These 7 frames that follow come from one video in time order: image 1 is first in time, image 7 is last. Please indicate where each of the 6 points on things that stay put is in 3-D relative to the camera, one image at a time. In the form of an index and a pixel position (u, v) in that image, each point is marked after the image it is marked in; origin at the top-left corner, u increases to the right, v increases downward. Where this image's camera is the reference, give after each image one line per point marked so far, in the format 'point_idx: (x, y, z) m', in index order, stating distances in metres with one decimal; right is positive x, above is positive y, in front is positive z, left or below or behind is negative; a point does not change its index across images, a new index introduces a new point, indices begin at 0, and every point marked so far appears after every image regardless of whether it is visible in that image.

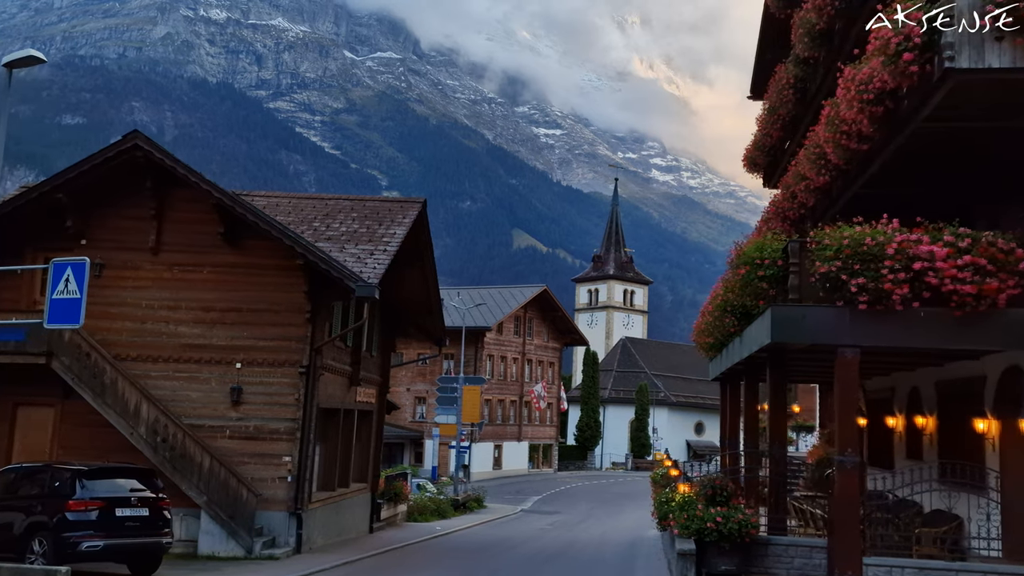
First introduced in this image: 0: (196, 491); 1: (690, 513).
0: (-5.1, -3.3, +15.7) m
1: (+2.2, -2.8, +12.0) m
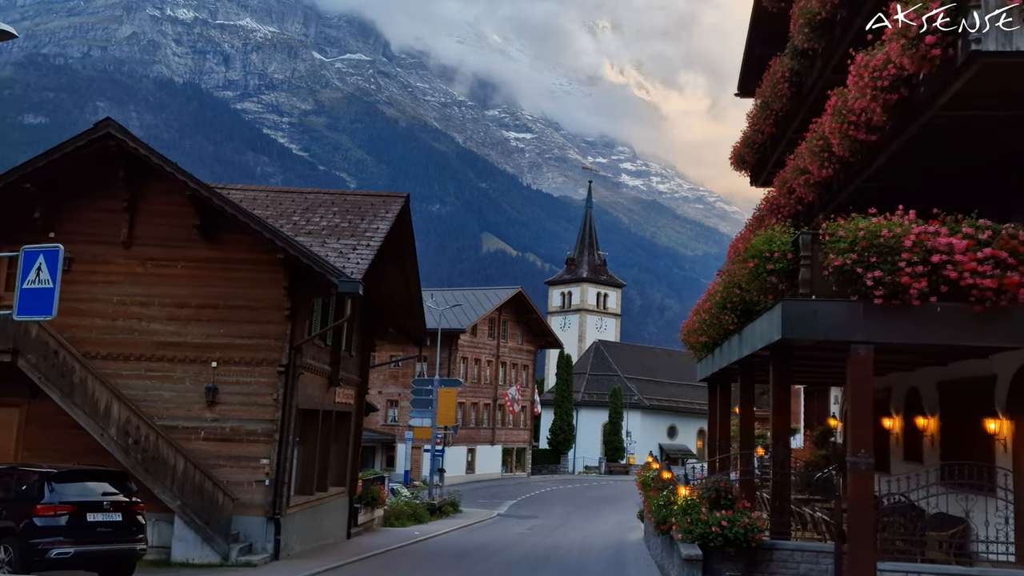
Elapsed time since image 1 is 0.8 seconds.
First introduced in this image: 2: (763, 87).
0: (-5.3, -3.2, +15.0) m
1: (+2.2, -2.7, +11.5) m
2: (+4.8, +3.9, +18.7) m
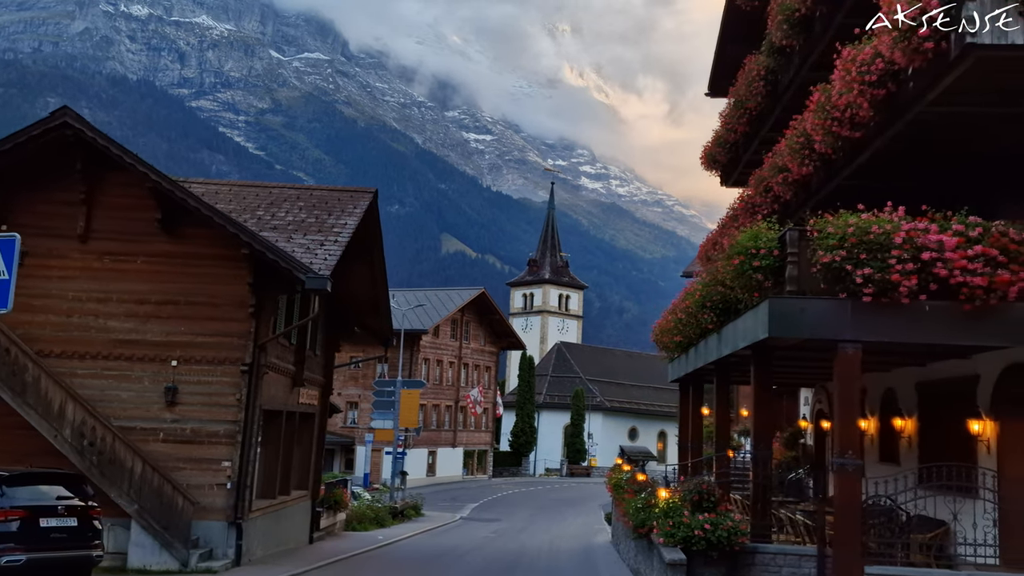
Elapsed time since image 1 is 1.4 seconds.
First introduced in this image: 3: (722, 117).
0: (-5.7, -3.1, +14.4) m
1: (+1.9, -2.7, +11.2) m
2: (+4.3, +3.9, +18.5) m
3: (+4.2, +3.5, +19.6) m
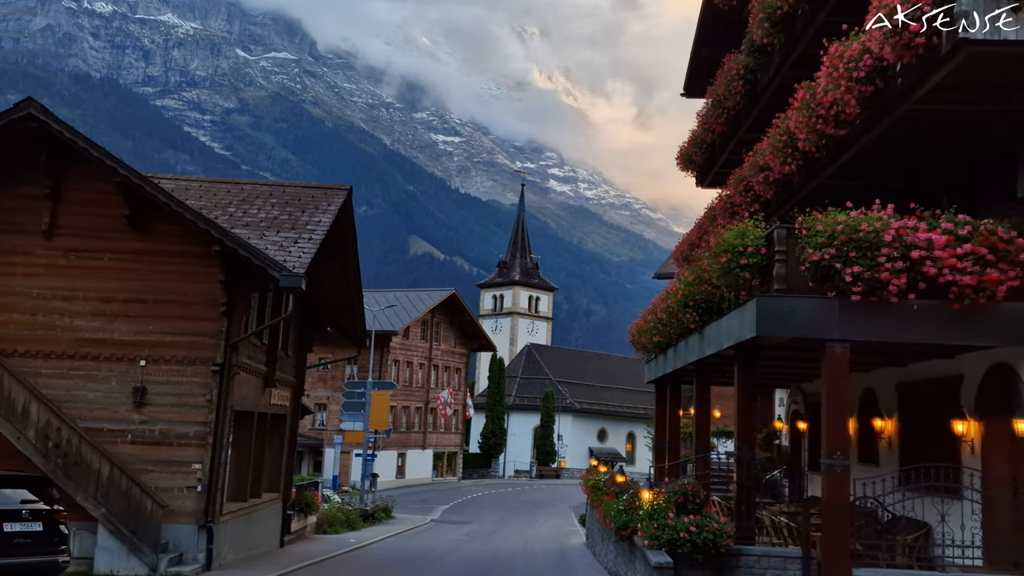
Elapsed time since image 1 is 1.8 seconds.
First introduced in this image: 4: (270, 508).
0: (-6.0, -3.1, +13.9) m
1: (+1.7, -2.7, +11.1) m
2: (+3.9, +3.9, +18.5) m
3: (+3.7, +3.4, +19.5) m
4: (-4.9, -4.4, +19.5) m
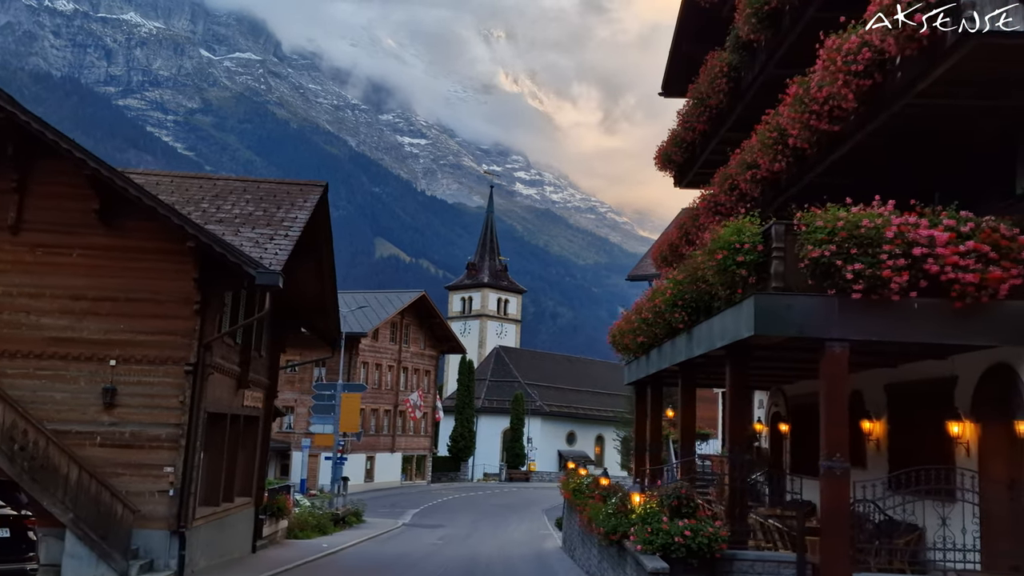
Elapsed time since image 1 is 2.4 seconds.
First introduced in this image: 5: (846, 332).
0: (-6.2, -3.0, +13.4) m
1: (+1.6, -2.7, +10.8) m
2: (+3.5, +3.9, +18.3) m
3: (+3.4, +3.4, +19.4) m
4: (-5.3, -4.4, +19.0) m
5: (+3.3, -0.4, +9.7) m
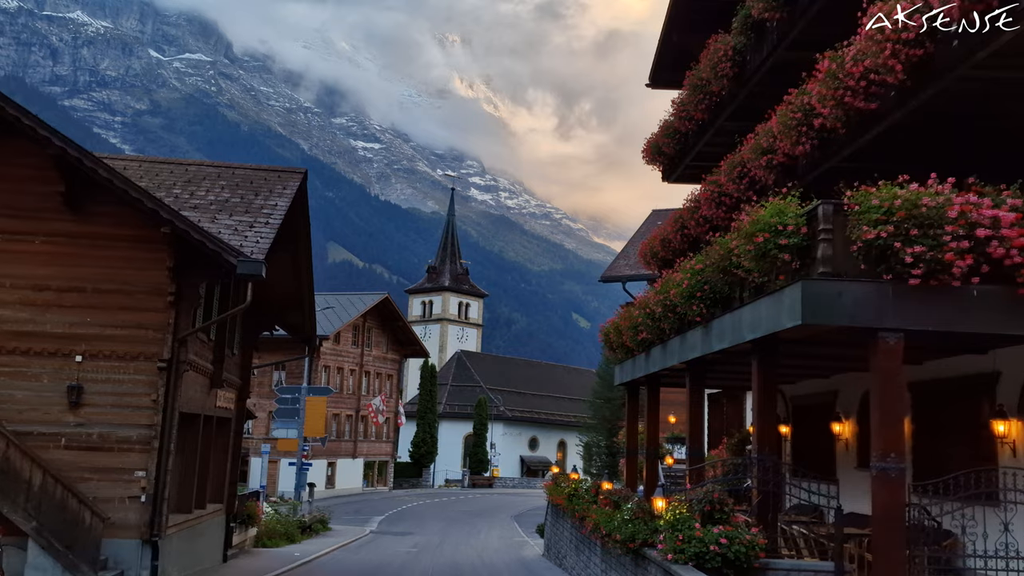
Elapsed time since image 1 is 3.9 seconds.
0: (-6.1, -2.9, +12.2) m
1: (+1.8, -2.5, +10.0) m
2: (+3.4, +3.9, +17.6) m
3: (+3.2, +3.5, +18.7) m
4: (-5.5, -4.3, +17.8) m
5: (+3.6, -0.3, +9.0) m
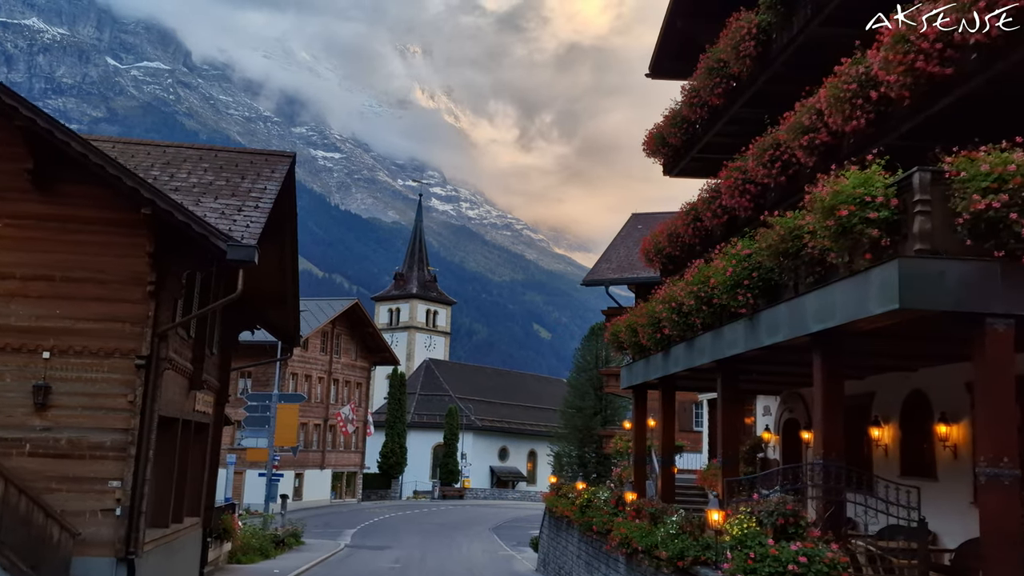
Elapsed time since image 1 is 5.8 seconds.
0: (-5.8, -2.7, +10.7) m
1: (+2.2, -2.4, +8.8) m
2: (+3.5, +4.0, +16.6) m
3: (+3.2, +3.6, +17.6) m
4: (-5.4, -4.2, +16.3) m
5: (+4.1, -0.1, +7.9) m
